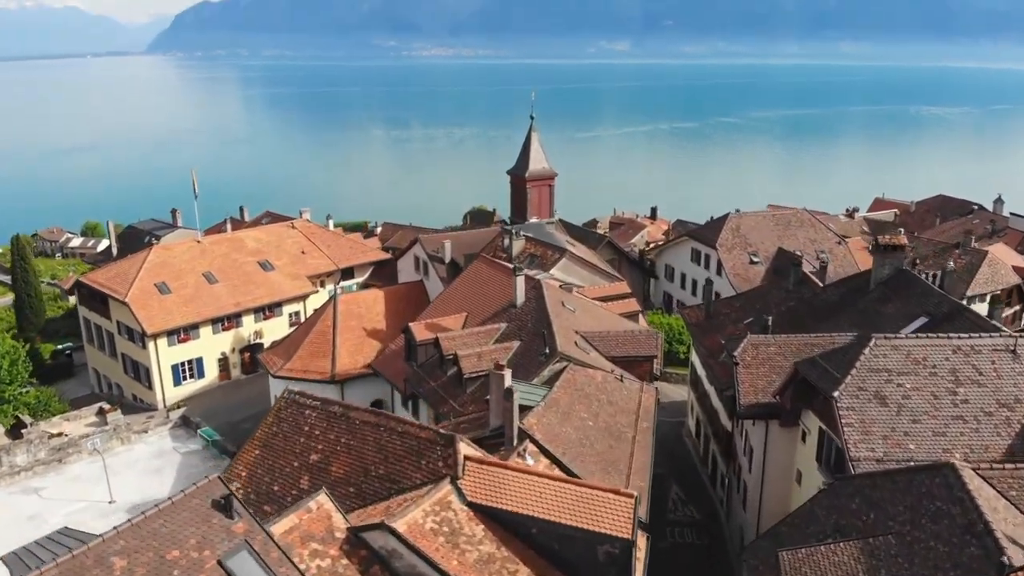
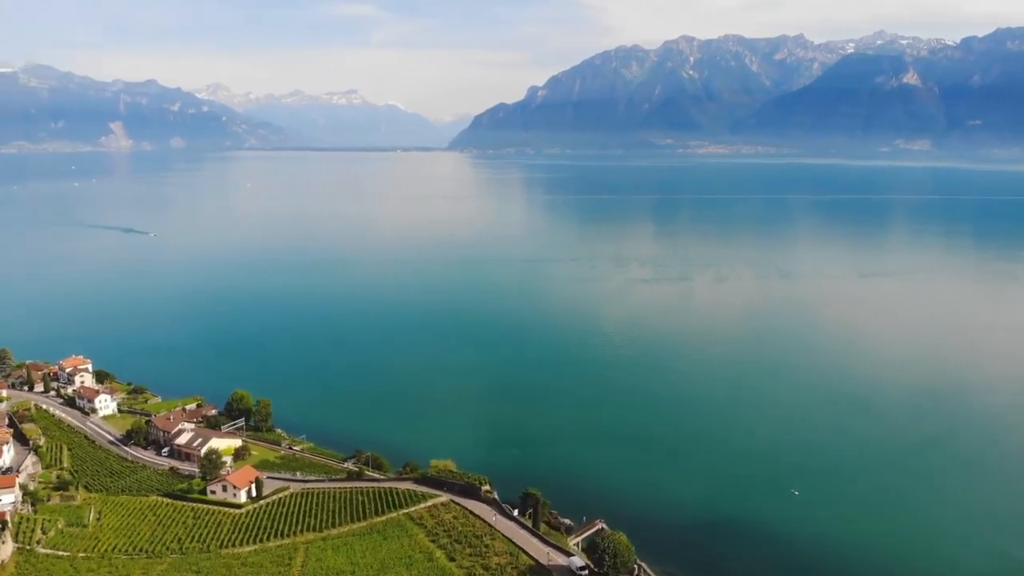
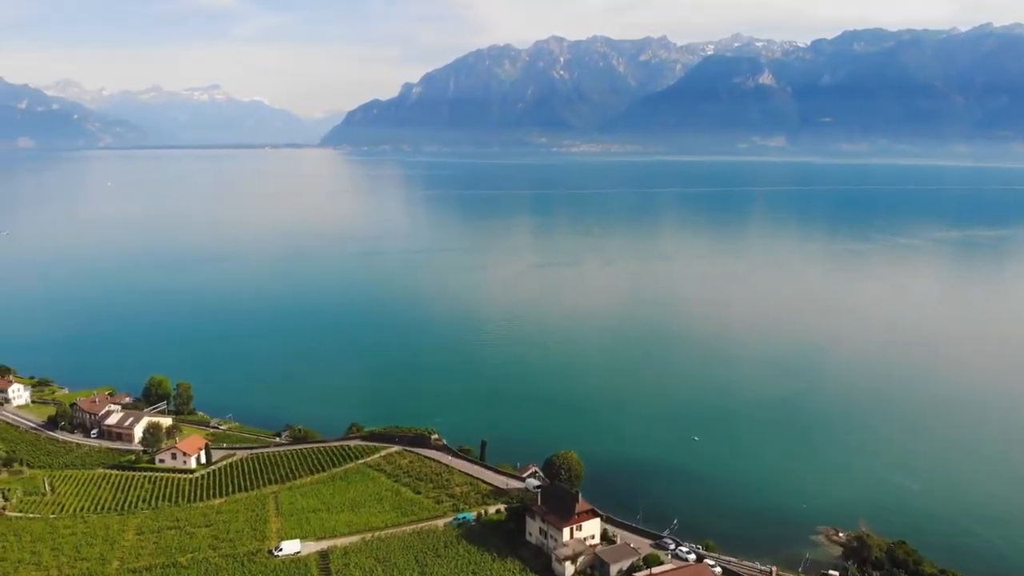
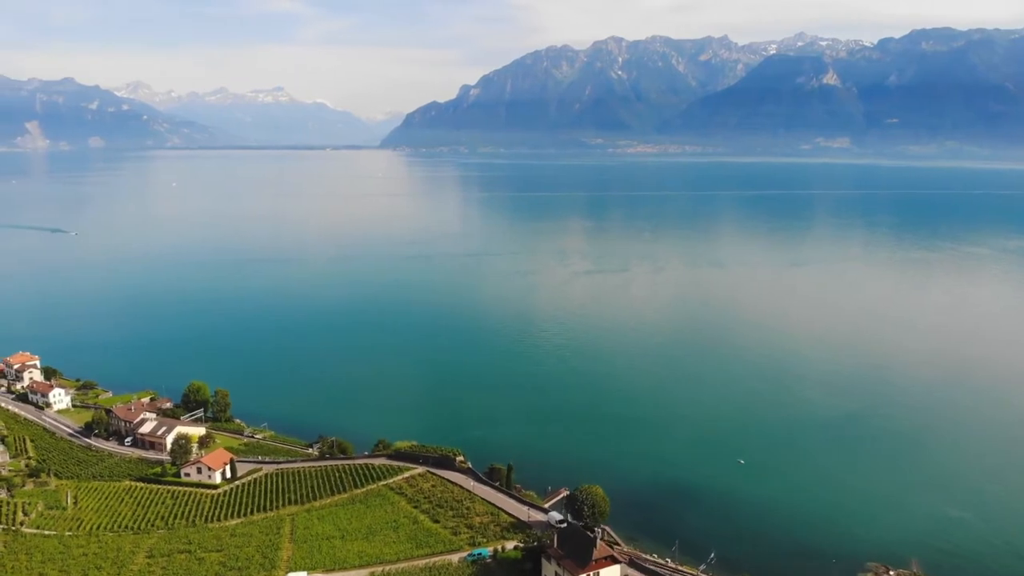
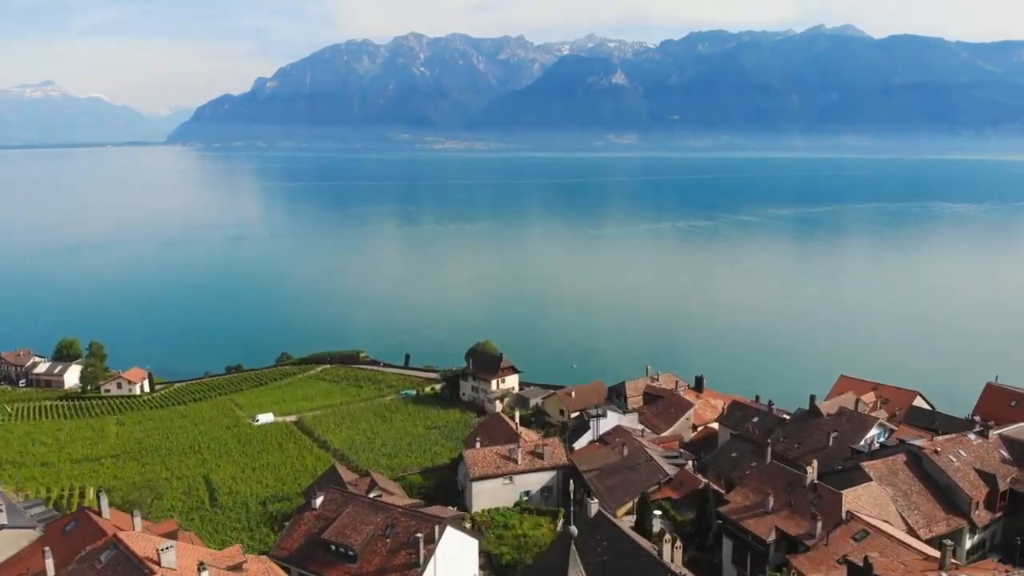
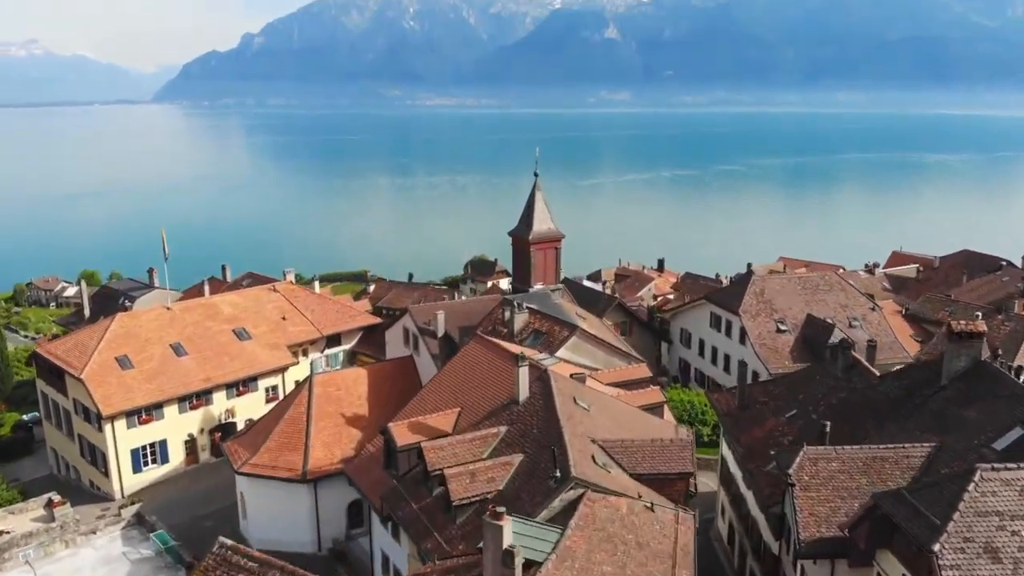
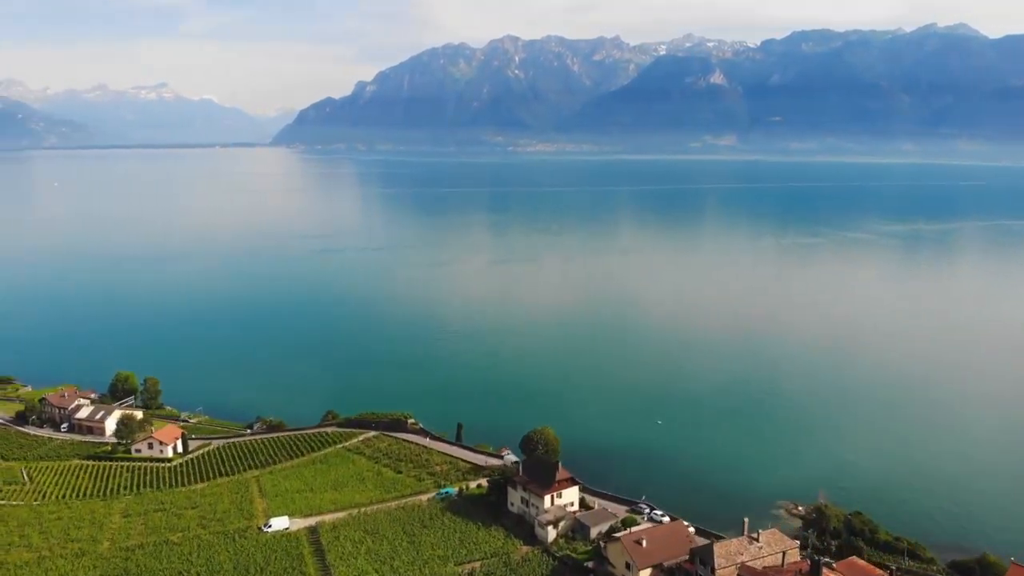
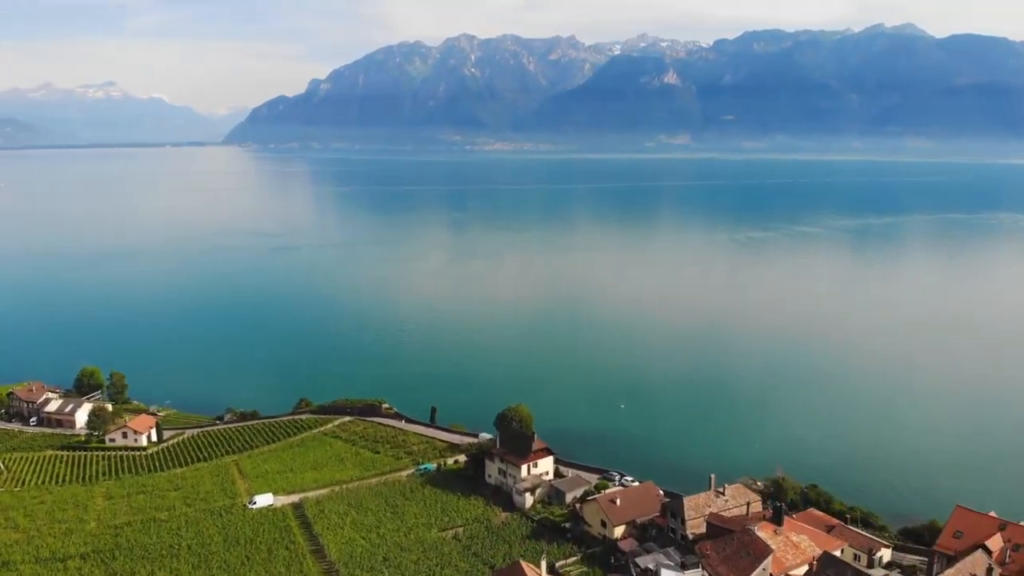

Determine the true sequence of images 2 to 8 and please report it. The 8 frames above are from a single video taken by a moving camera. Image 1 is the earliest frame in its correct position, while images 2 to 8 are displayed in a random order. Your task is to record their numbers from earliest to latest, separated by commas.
6, 5, 8, 7, 3, 4, 2
